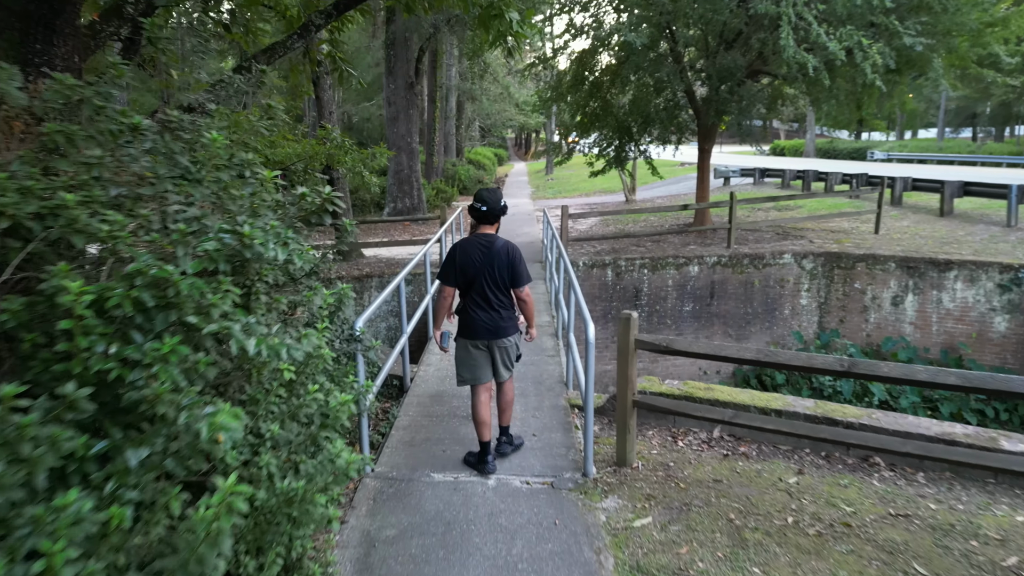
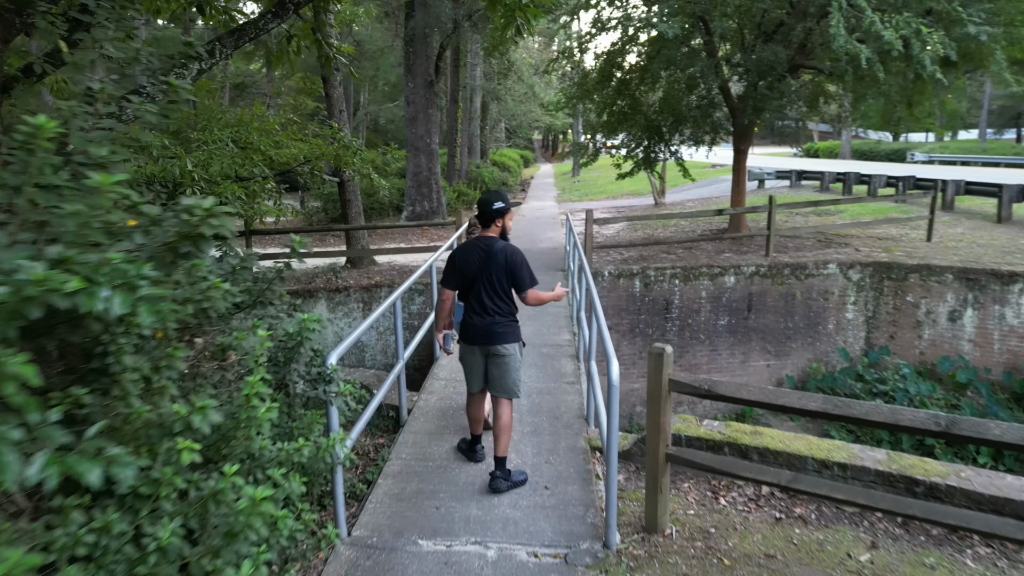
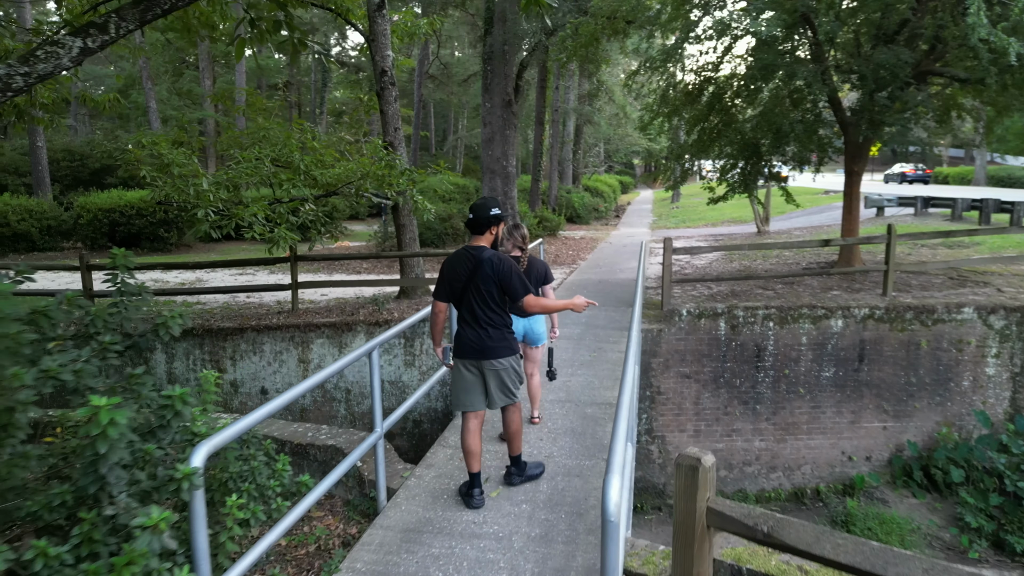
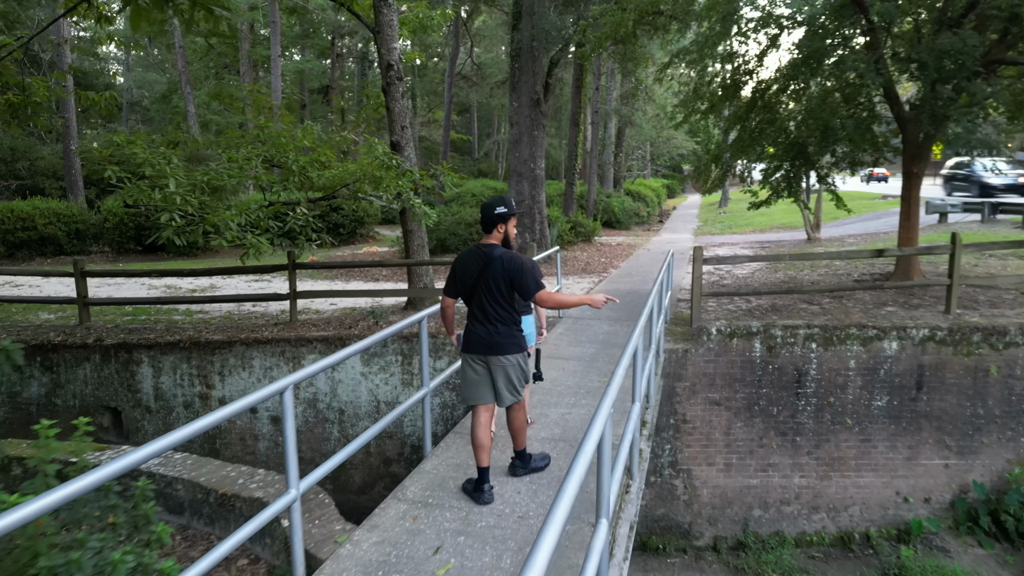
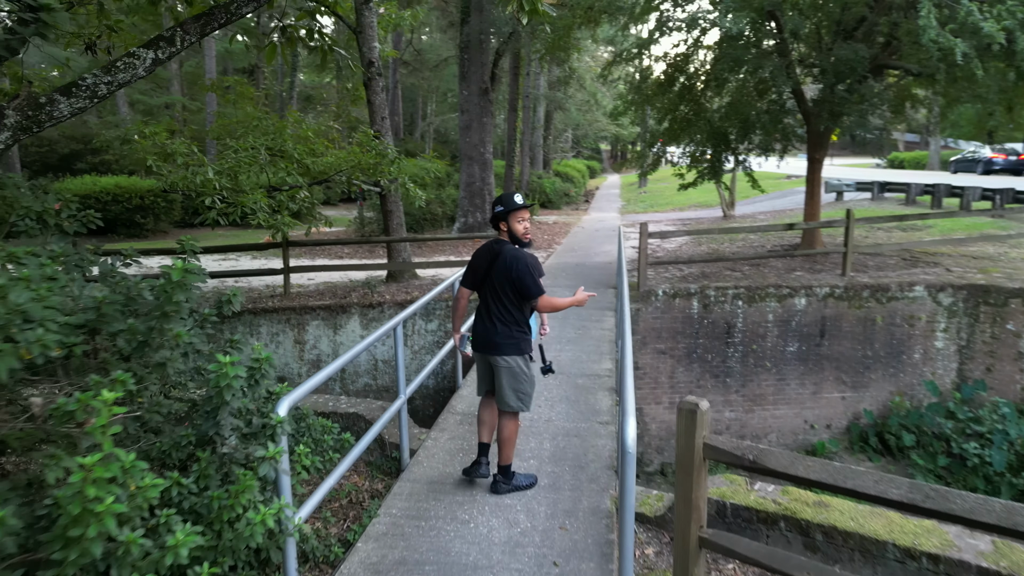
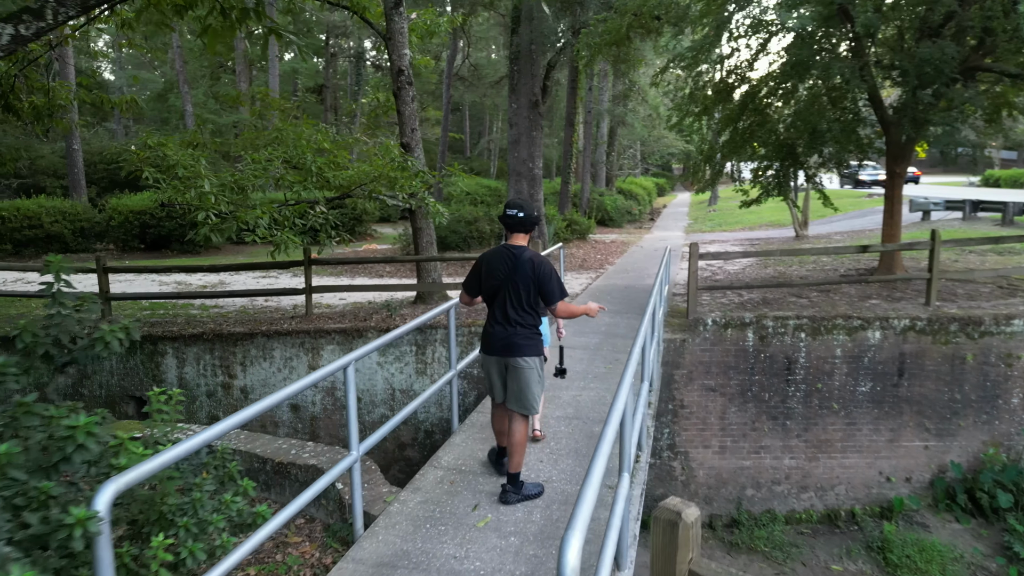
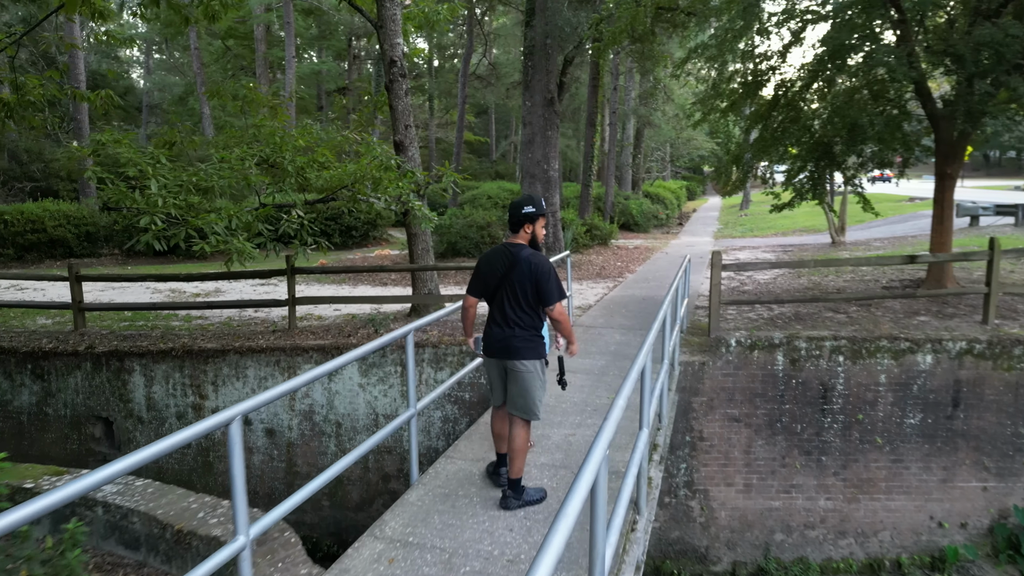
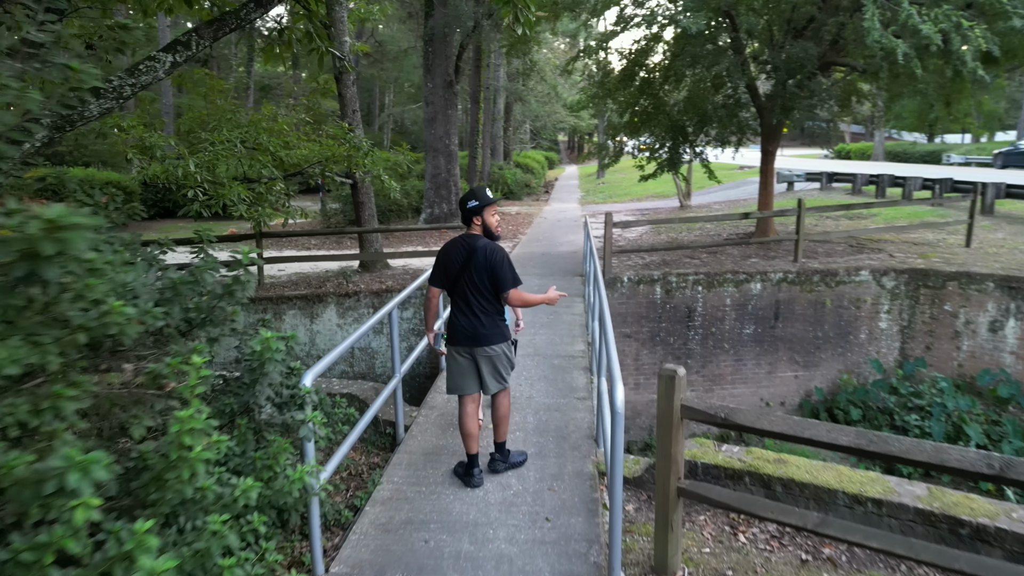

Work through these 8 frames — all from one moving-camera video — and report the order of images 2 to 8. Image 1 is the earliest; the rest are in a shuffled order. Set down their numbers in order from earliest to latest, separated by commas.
2, 8, 5, 3, 6, 4, 7
